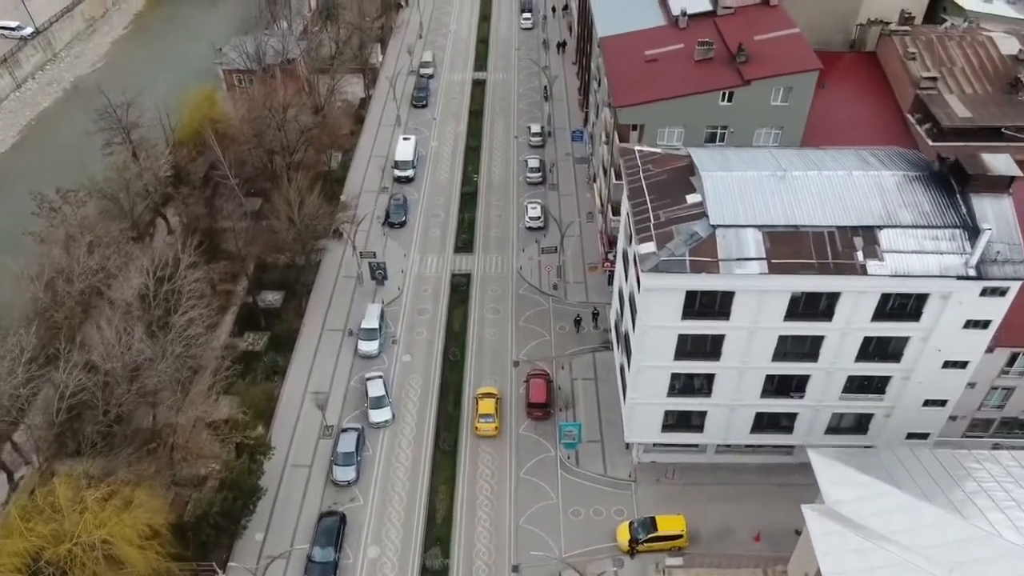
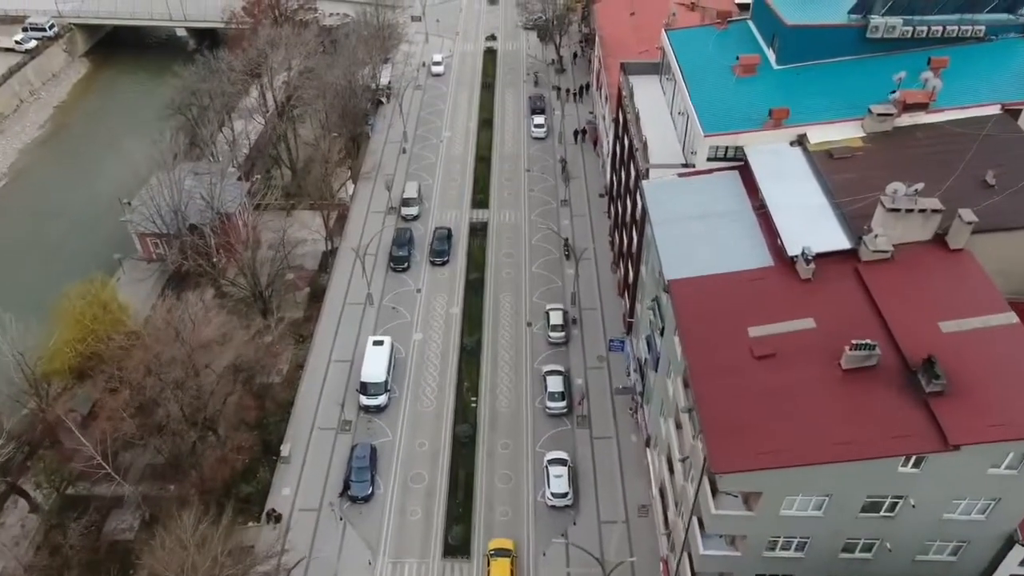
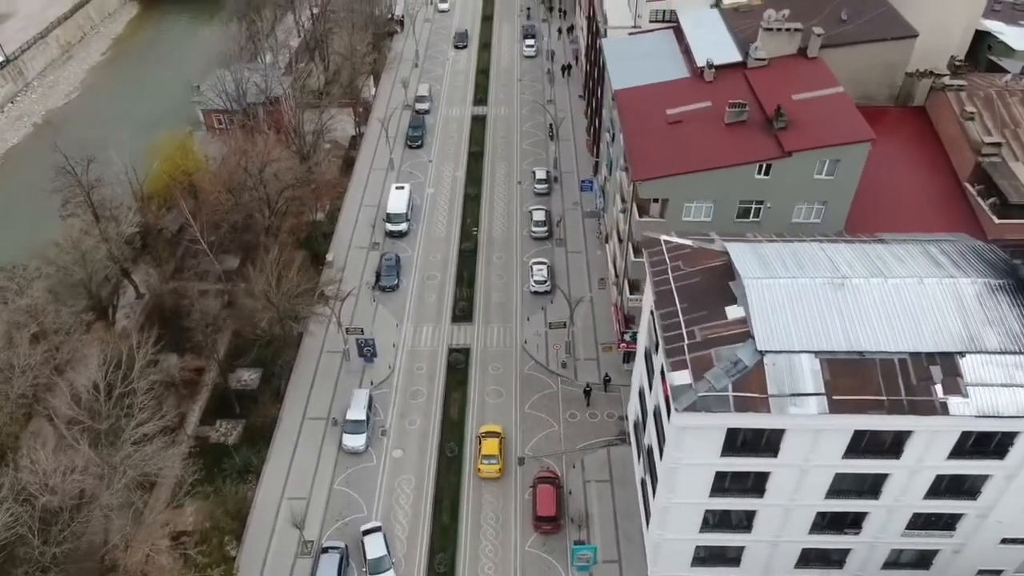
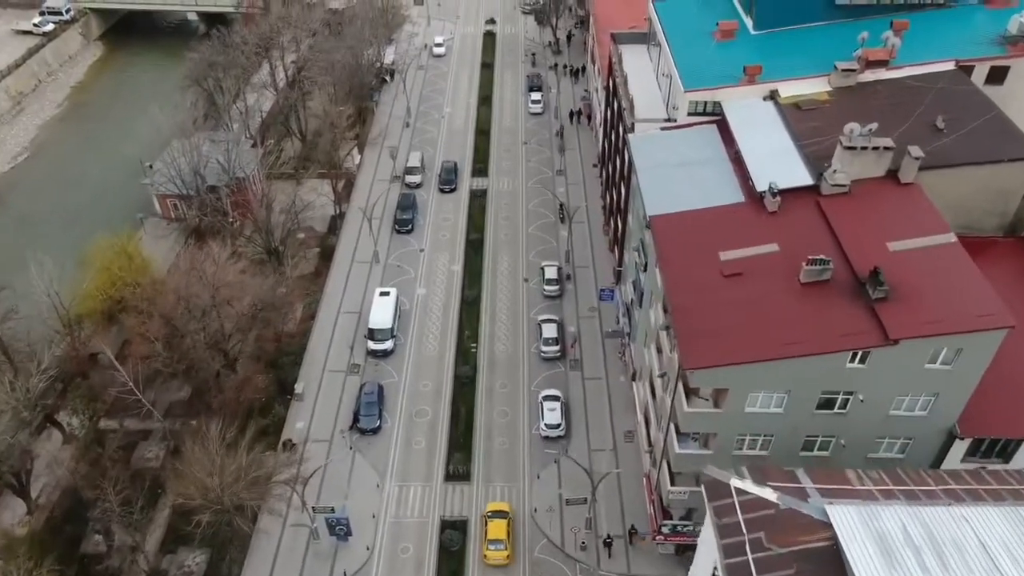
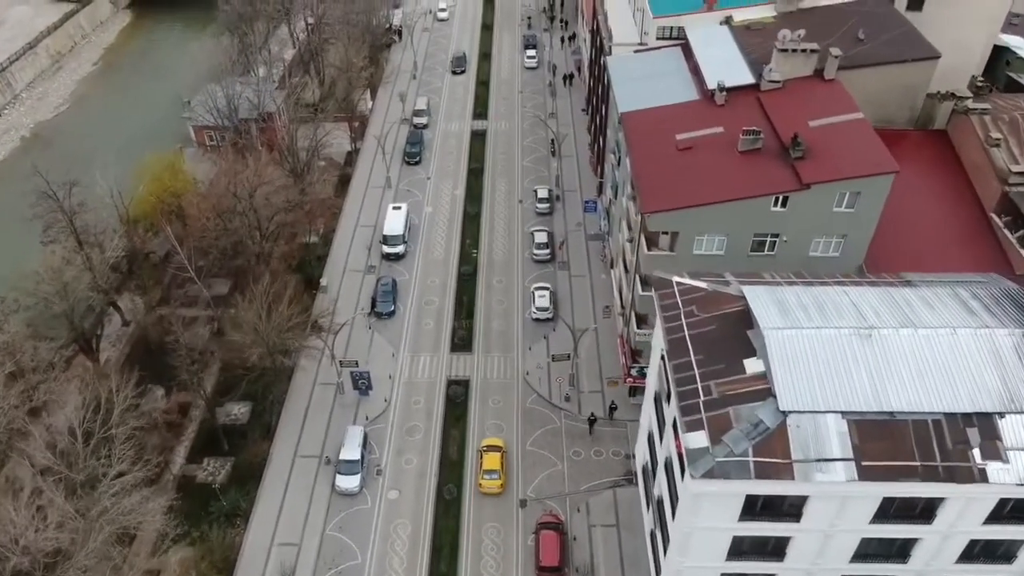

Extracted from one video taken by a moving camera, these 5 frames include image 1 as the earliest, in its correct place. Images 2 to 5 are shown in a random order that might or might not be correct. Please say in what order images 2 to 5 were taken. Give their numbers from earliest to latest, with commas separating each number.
3, 5, 4, 2
